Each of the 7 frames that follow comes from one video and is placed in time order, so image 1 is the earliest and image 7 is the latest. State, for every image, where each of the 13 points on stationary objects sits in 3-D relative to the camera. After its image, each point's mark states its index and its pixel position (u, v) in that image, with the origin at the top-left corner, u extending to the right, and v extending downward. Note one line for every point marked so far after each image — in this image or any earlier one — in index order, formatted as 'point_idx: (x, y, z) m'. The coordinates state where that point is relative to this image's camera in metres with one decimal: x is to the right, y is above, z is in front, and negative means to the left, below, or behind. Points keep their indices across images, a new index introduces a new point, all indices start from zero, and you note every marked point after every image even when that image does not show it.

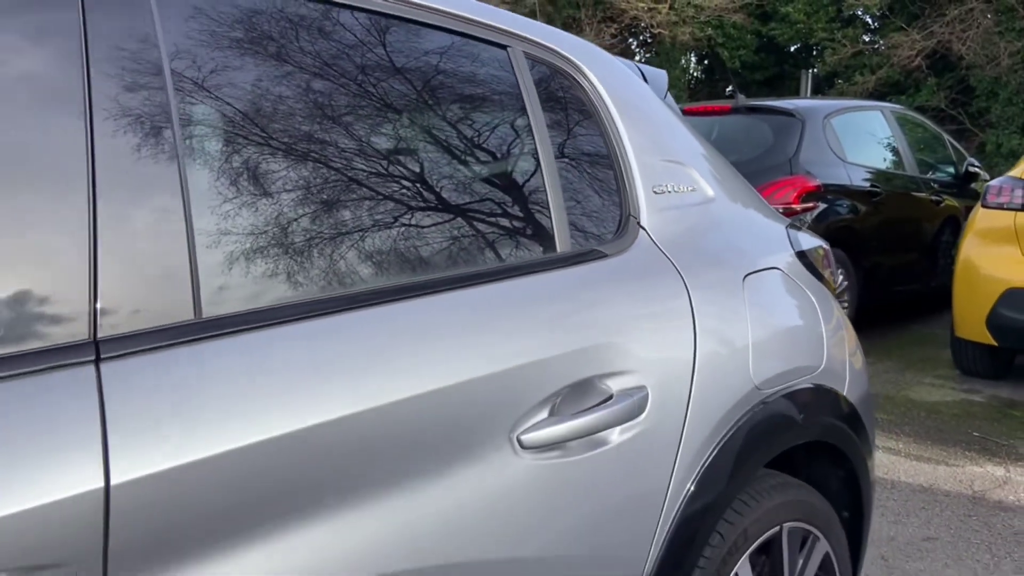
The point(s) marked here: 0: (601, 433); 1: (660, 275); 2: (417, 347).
0: (+0.2, -0.2, +1.4) m
1: (+0.3, 0.0, +1.7) m
2: (-0.1, -0.1, +1.3) m
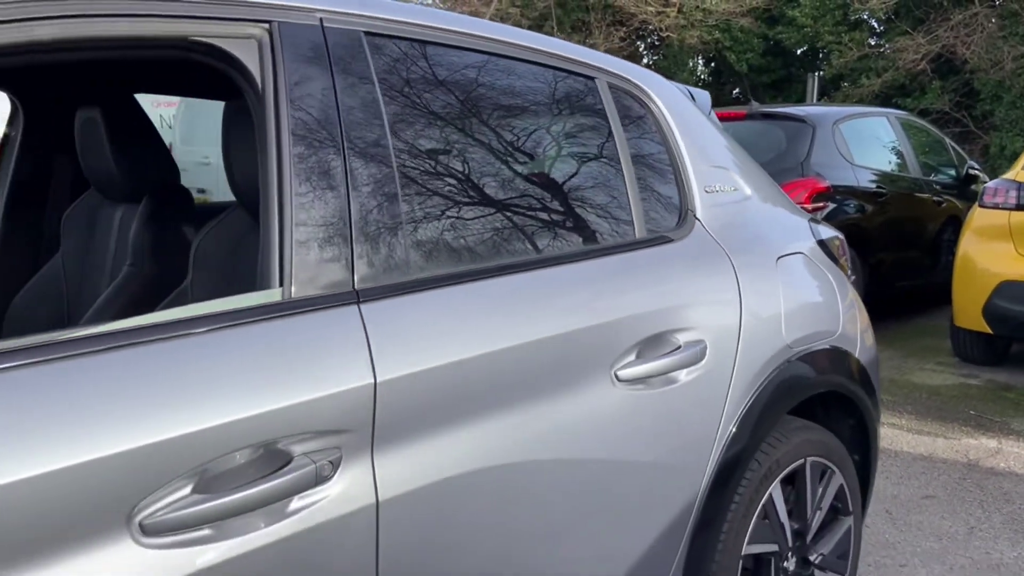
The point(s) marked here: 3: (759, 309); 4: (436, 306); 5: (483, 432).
0: (+0.4, -0.2, +1.9) m
1: (+0.5, +0.1, +2.1) m
2: (+0.1, 0.0, +1.7) m
3: (+0.6, -0.1, +2.2) m
4: (-0.1, 0.0, +1.5) m
5: (-0.1, -0.3, +1.5) m
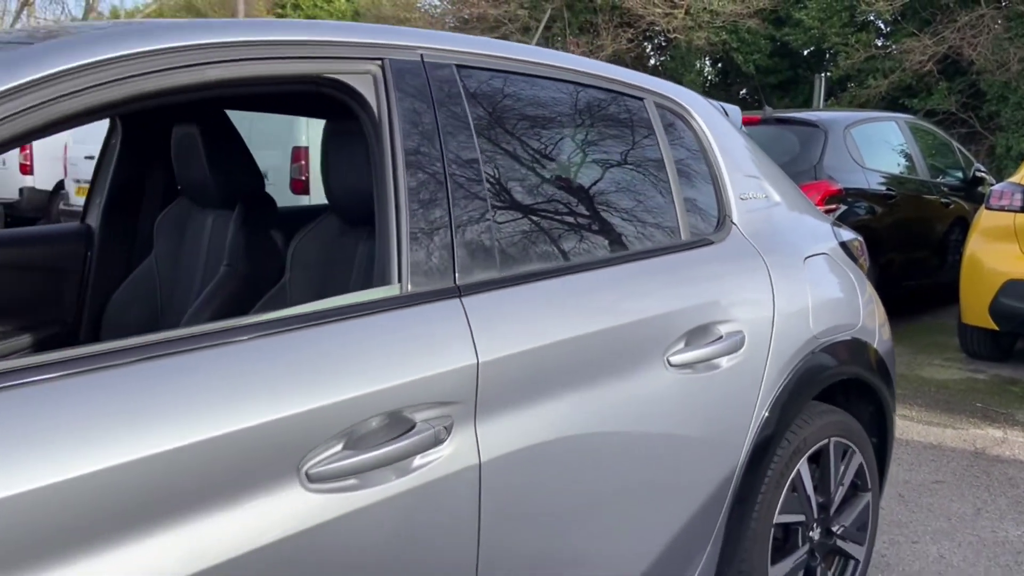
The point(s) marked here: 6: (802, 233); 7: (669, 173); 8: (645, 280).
0: (+0.5, -0.2, +2.1) m
1: (+0.7, +0.1, +2.4) m
2: (+0.2, 0.0, +2.0) m
3: (+0.8, 0.0, +2.4) m
4: (0.0, 0.0, +1.8) m
5: (+0.1, -0.2, +1.8) m
6: (+0.9, +0.2, +2.7) m
7: (+0.4, +0.3, +2.4) m
8: (+0.3, 0.0, +2.1) m
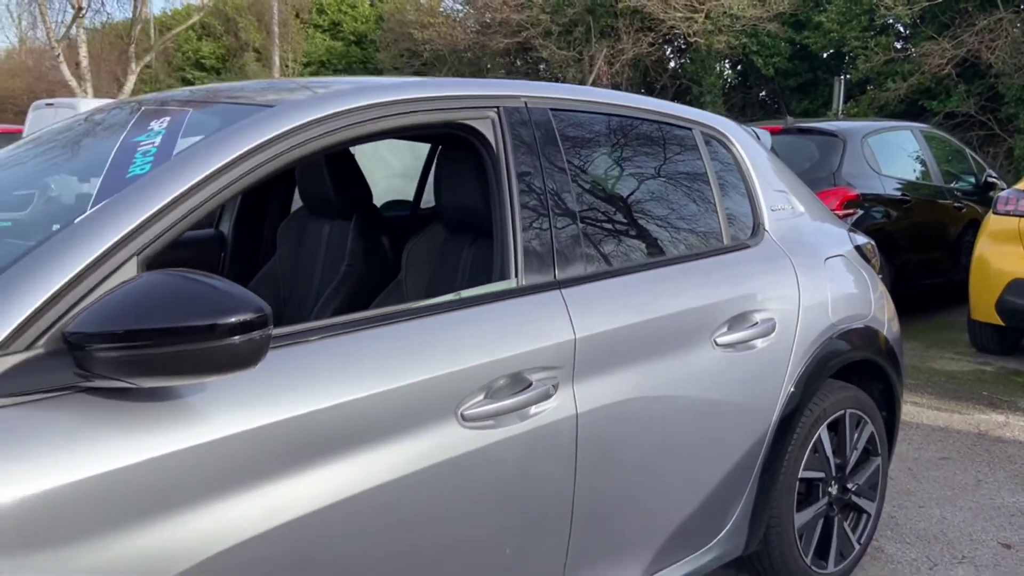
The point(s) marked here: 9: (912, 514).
0: (+0.8, -0.2, +2.6) m
1: (+0.9, +0.1, +2.9) m
2: (+0.5, 0.0, +2.5) m
3: (+1.0, 0.0, +2.9) m
4: (+0.2, 0.0, +2.3) m
5: (+0.3, -0.2, +2.3) m
6: (+1.2, +0.2, +3.2) m
7: (+0.7, +0.4, +2.9) m
8: (+0.6, 0.0, +2.6) m
9: (+1.7, -1.0, +3.6) m
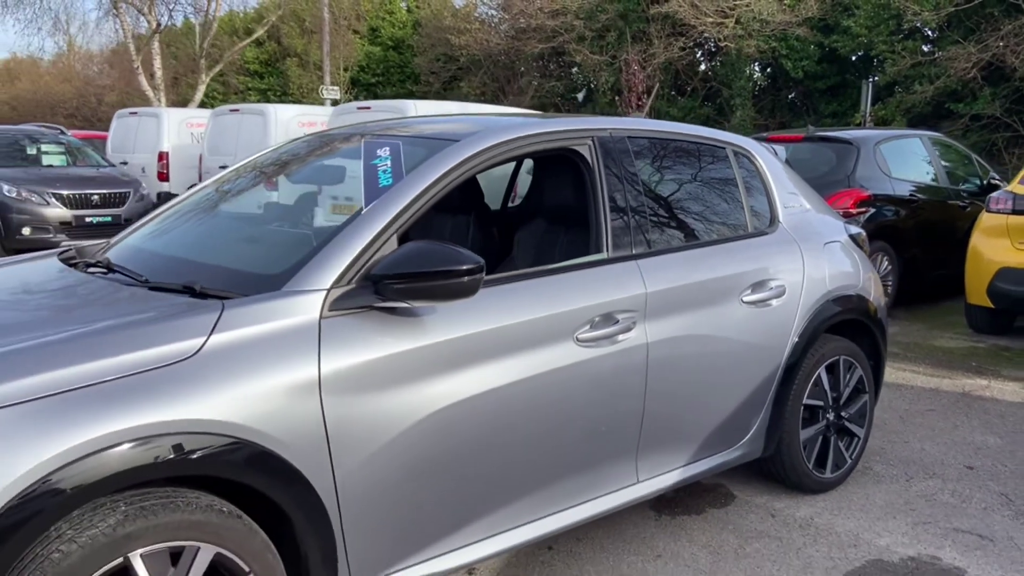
0: (+1.1, -0.1, +3.7) m
1: (+1.3, +0.2, +3.9) m
2: (+0.8, +0.1, +3.5) m
3: (+1.4, +0.1, +3.9) m
4: (+0.6, +0.1, +3.4) m
5: (+0.7, -0.1, +3.3) m
6: (+1.6, +0.3, +4.2) m
7: (+1.0, +0.5, +3.9) m
8: (+0.9, +0.1, +3.6) m
9: (+2.1, -0.9, +4.6) m
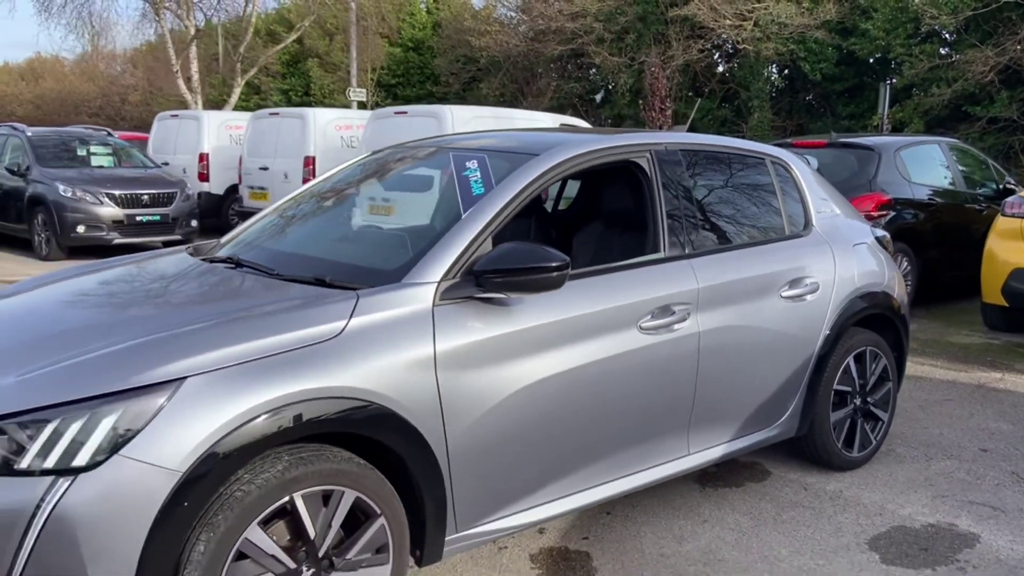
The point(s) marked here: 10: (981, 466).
0: (+1.4, 0.0, +4.1) m
1: (+1.6, +0.2, +4.3) m
2: (+1.1, +0.1, +4.0) m
3: (+1.7, +0.1, +4.4) m
4: (+0.9, +0.1, +3.8) m
5: (+1.0, -0.1, +3.8) m
6: (+1.9, +0.3, +4.6) m
7: (+1.4, +0.5, +4.3) m
8: (+1.2, +0.2, +4.0) m
9: (+2.4, -0.9, +5.0) m
10: (+2.5, -1.0, +4.5) m
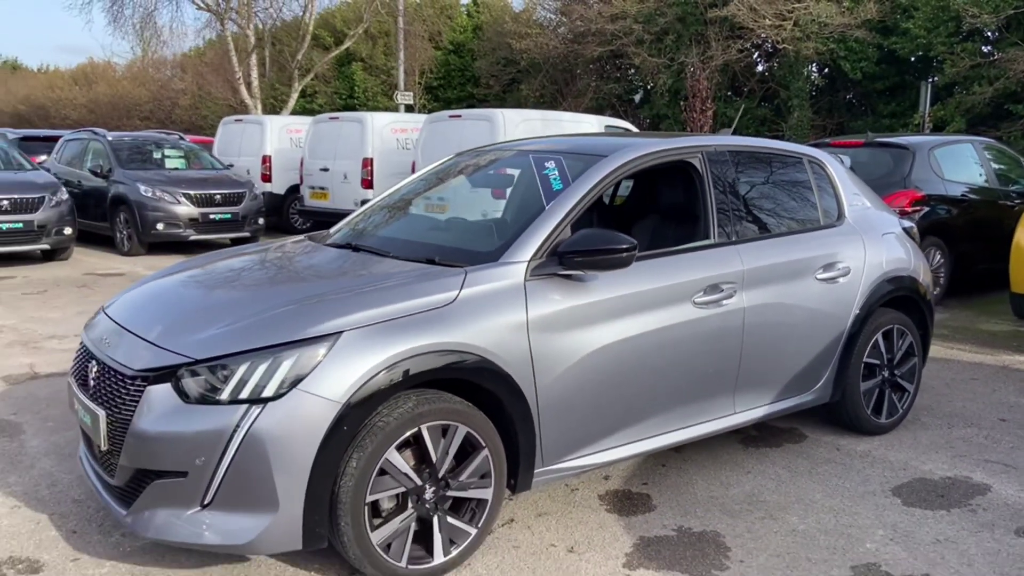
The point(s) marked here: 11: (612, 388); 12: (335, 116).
0: (+1.8, +0.1, +4.7) m
1: (+2.0, +0.3, +4.9) m
2: (+1.5, +0.2, +4.5) m
3: (+2.1, +0.2, +4.9) m
4: (+1.3, +0.2, +4.4) m
5: (+1.4, 0.0, +4.4) m
6: (+2.3, +0.4, +5.1) m
7: (+1.7, +0.6, +4.9) m
8: (+1.6, +0.3, +4.6) m
9: (+2.9, -0.8, +5.6) m
10: (+2.9, -0.9, +5.1) m
11: (+0.4, -0.5, +3.8) m
12: (-3.0, +2.9, +14.1) m
